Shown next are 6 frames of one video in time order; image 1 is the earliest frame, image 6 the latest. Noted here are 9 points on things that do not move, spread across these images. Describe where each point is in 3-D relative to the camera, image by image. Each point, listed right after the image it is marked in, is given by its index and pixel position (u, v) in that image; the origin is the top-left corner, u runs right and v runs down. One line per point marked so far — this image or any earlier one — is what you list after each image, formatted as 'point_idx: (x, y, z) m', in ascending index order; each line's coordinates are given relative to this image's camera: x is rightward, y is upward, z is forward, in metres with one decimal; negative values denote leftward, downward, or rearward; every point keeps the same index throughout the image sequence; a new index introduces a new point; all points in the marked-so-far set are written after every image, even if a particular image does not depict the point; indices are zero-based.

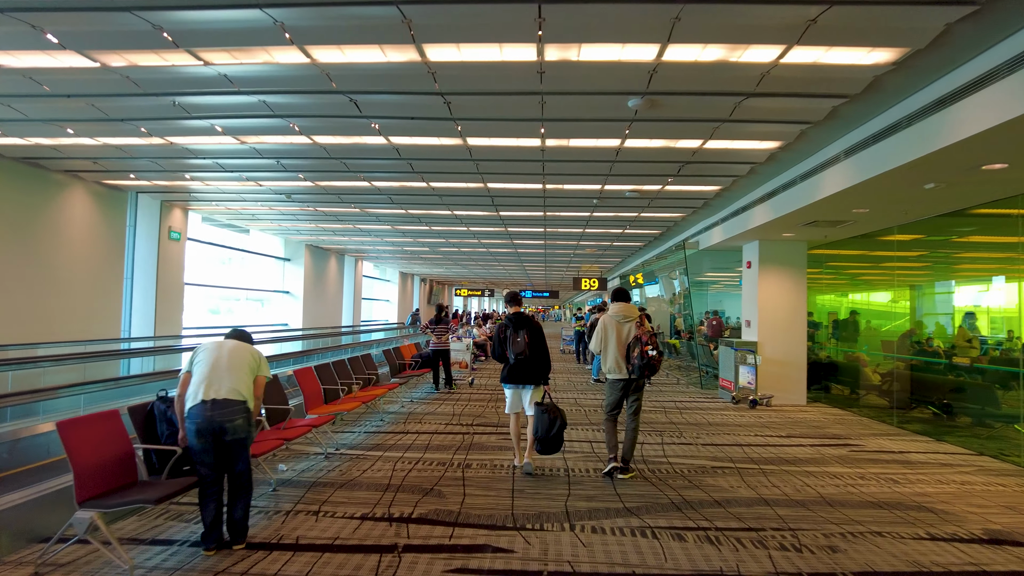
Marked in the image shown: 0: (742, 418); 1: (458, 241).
0: (+2.9, -1.7, +8.4) m
1: (-1.4, +1.2, +16.6) m
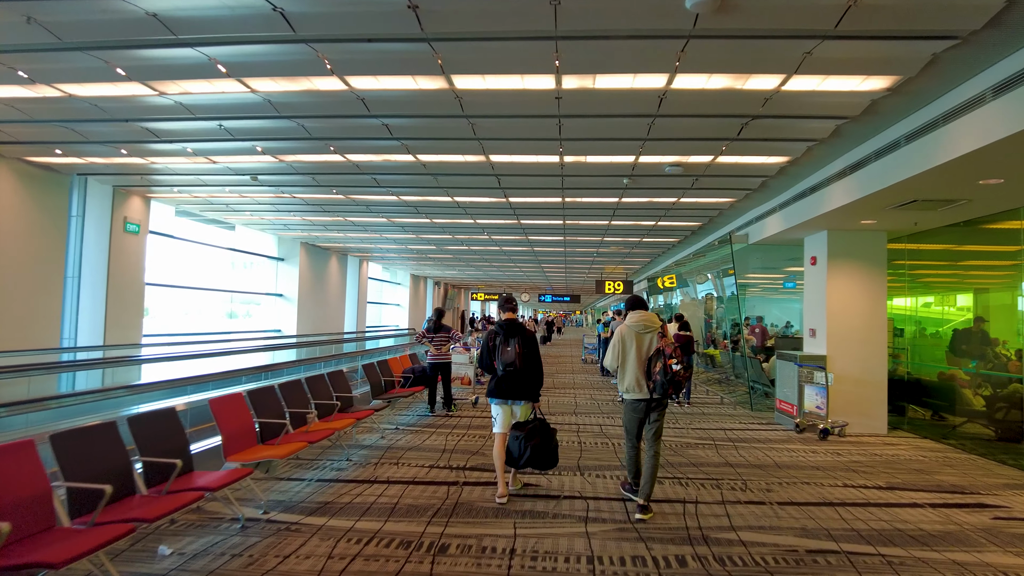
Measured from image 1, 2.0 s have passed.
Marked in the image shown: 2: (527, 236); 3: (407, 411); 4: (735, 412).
0: (+3.0, -1.7, +6.5) m
1: (-1.0, +1.1, +14.9) m
2: (+0.3, +1.1, +14.2) m
3: (-1.4, -1.6, +8.4) m
4: (+3.3, -1.8, +9.8) m
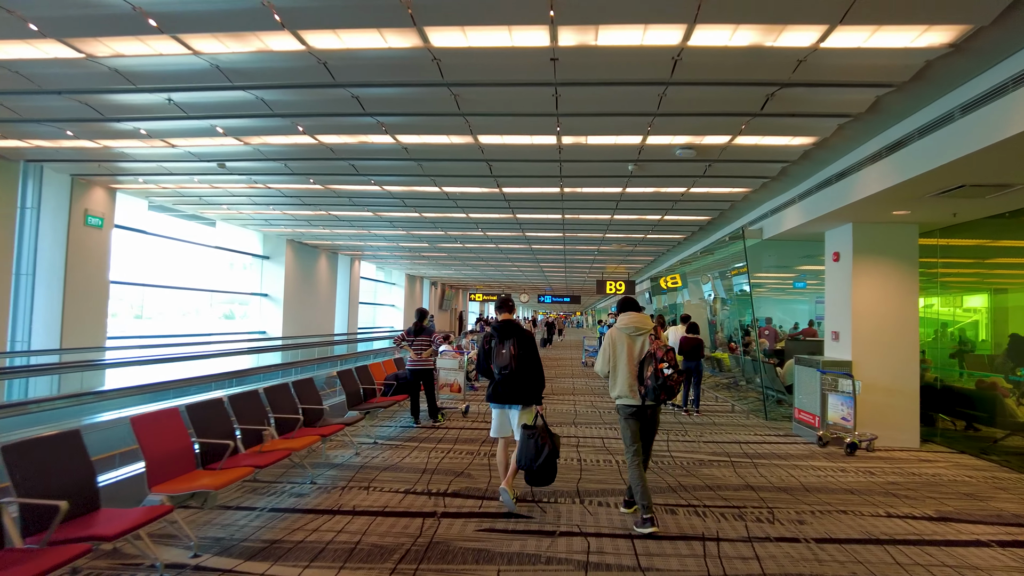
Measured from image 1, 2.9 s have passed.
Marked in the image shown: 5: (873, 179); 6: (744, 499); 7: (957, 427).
0: (+2.9, -1.6, +5.7) m
1: (-1.1, +1.1, +14.1) m
2: (+0.2, +1.1, +13.4) m
3: (-1.4, -1.6, +7.6) m
4: (+3.2, -1.8, +9.0) m
5: (+3.2, +1.0, +5.9) m
6: (+1.7, -1.6, +5.0) m
7: (+5.2, -1.6, +7.7) m
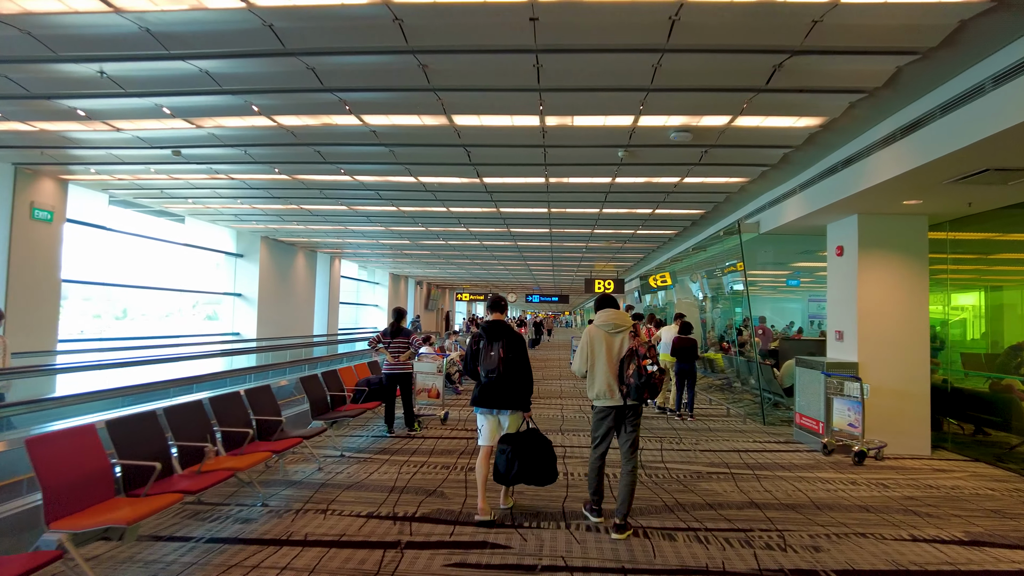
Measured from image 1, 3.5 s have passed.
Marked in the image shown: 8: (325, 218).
0: (+2.8, -1.6, +5.2) m
1: (-1.4, +1.2, +13.5) m
2: (-0.1, +1.1, +12.9) m
3: (-1.6, -1.5, +7.0) m
4: (+3.0, -1.8, +8.5) m
5: (+3.1, +1.0, +5.4) m
6: (+1.6, -1.5, +4.4) m
7: (+5.0, -1.6, +7.2) m
8: (-3.3, +1.2, +11.7) m
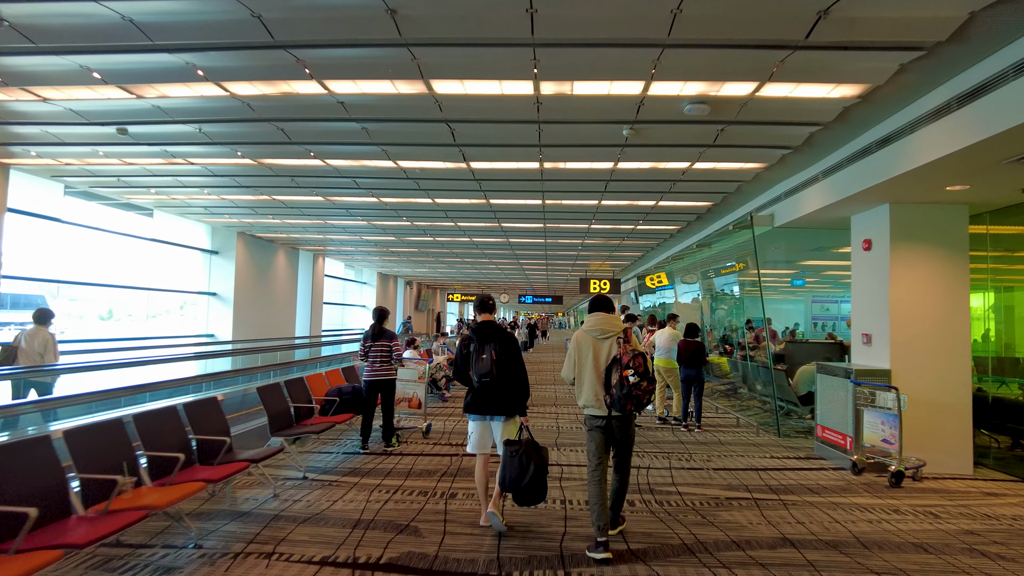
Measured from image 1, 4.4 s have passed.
0: (+2.7, -1.6, +4.5) m
1: (-1.6, +1.2, +12.7) m
2: (-0.2, +1.2, +12.1) m
3: (-1.7, -1.5, +6.2) m
4: (+2.9, -1.8, +7.7) m
5: (+3.0, +1.0, +4.6) m
6: (+1.5, -1.5, +3.6) m
7: (+4.9, -1.5, +6.5) m
8: (-3.4, +1.3, +10.8) m
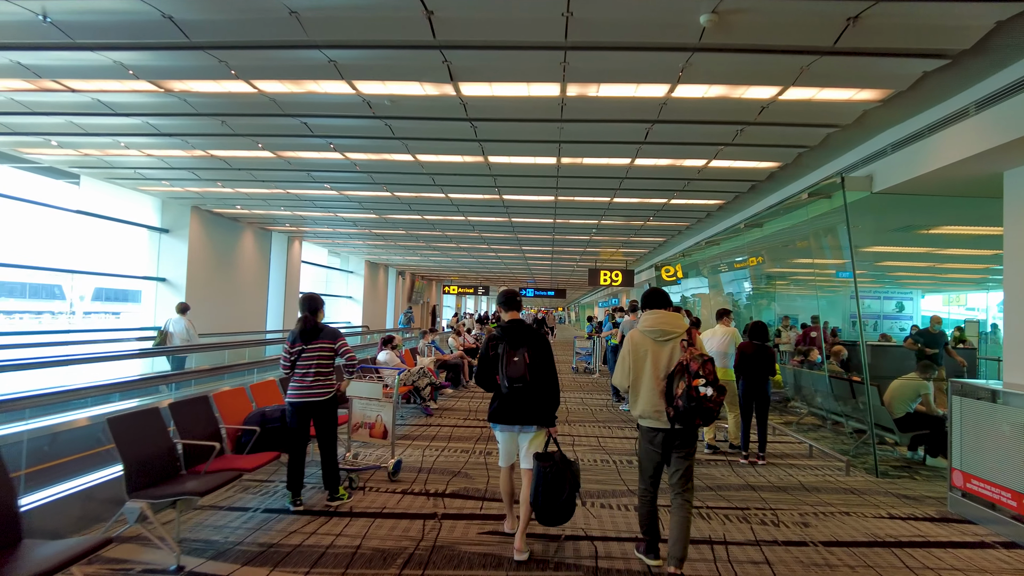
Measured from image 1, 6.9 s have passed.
0: (+2.7, -1.5, +2.4) m
1: (-1.5, +1.4, +10.6) m
2: (-0.2, +1.3, +10.0) m
3: (-1.7, -1.3, +4.1) m
4: (+2.9, -1.6, +5.6) m
5: (+3.0, +1.1, +2.5) m
6: (+1.6, -1.4, +1.5) m
7: (+4.9, -1.5, +4.4) m
8: (-3.4, +1.5, +8.7) m
